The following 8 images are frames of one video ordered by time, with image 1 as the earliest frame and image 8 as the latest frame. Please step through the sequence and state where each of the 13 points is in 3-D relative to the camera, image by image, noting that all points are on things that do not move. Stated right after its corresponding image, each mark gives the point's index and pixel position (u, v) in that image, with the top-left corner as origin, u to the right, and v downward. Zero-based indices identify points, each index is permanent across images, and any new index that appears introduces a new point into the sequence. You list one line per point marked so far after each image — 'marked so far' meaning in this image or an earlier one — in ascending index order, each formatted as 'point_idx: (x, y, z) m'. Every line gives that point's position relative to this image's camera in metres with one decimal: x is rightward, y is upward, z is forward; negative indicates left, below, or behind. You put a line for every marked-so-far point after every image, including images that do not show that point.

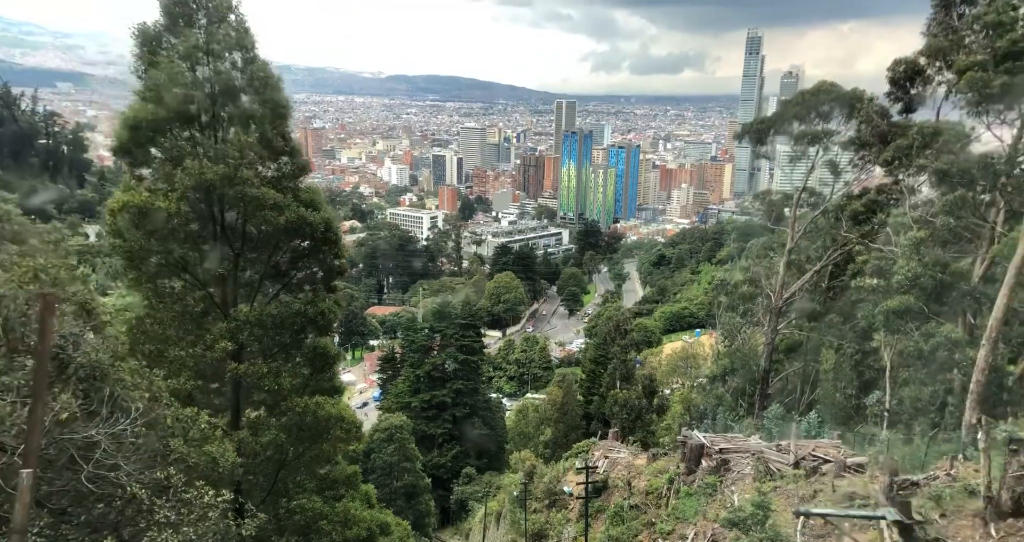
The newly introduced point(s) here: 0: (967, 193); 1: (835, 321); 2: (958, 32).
0: (+3.9, +0.6, +6.8) m
1: (+3.7, -0.5, +9.1) m
2: (+3.9, +2.1, +7.0) m
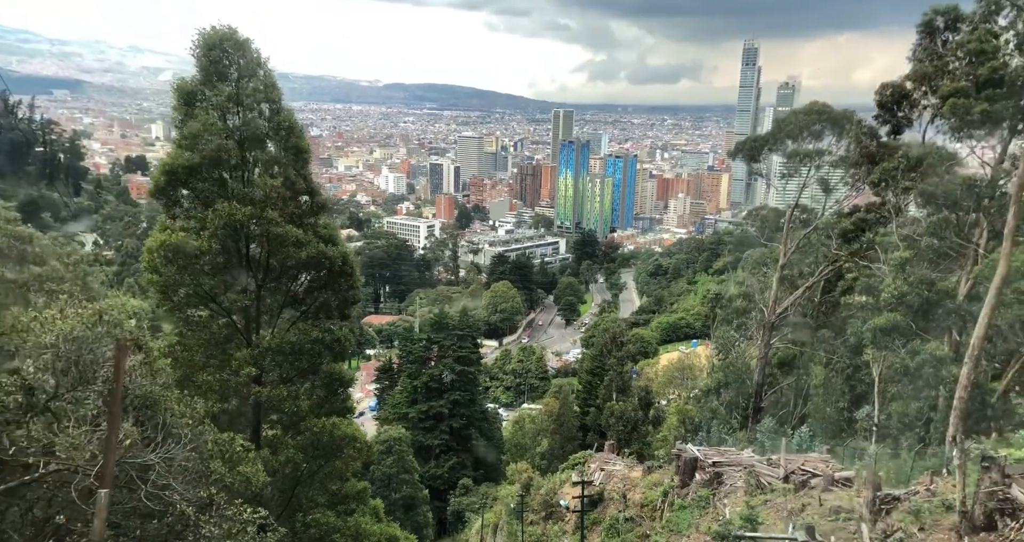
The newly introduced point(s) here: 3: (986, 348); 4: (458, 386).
0: (+3.9, +0.5, +7.0) m
1: (+3.7, -0.7, +9.3) m
2: (+3.9, +1.9, +7.2) m
3: (+3.9, -0.6, +6.4) m
4: (-1.0, -2.1, +14.6) m
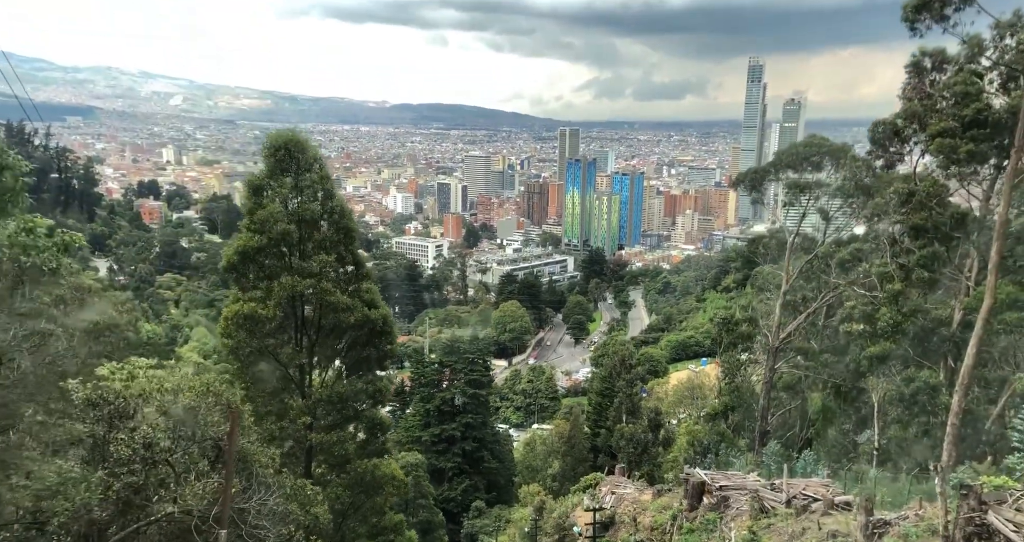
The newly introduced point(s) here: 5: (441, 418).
0: (+4.0, +0.2, +7.4) m
1: (+3.8, -1.1, +9.6) m
2: (+4.0, +1.7, +7.6) m
3: (+4.0, -0.9, +6.8) m
4: (-0.8, -2.6, +15.0) m
5: (-1.4, -2.8, +15.1) m
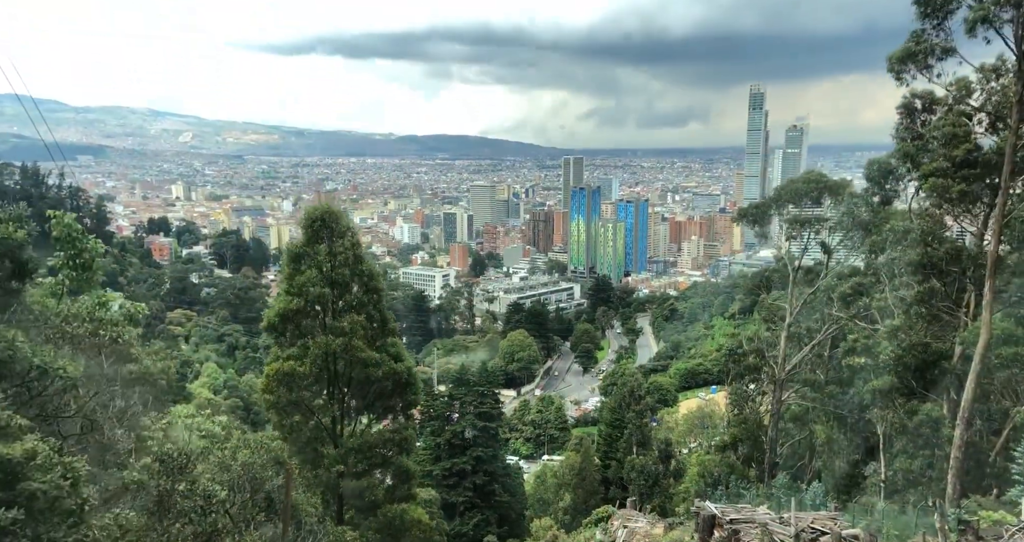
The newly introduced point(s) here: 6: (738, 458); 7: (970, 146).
0: (+4.1, -0.1, +7.6) m
1: (+4.0, -1.5, +9.7) m
2: (+4.0, +1.3, +7.8) m
3: (+4.1, -1.2, +6.9) m
4: (-0.6, -3.3, +15.1) m
5: (-1.2, -3.5, +15.2) m
6: (+3.0, -2.5, +10.5) m
7: (+4.1, +1.1, +7.1) m
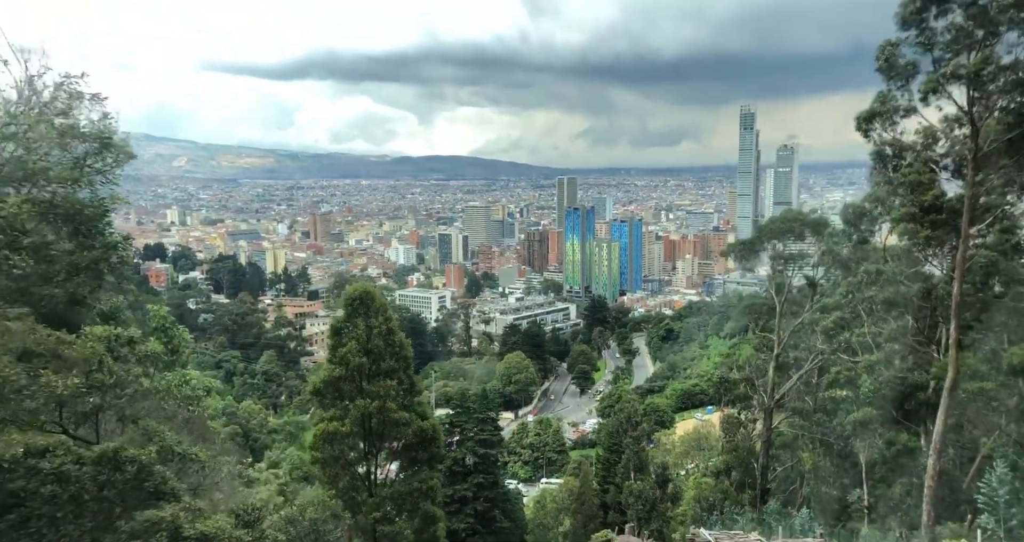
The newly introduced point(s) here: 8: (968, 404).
0: (+4.1, -0.5, +8.1) m
1: (+4.0, -1.9, +10.2) m
2: (+4.0, +0.9, +8.4) m
3: (+4.1, -1.6, +7.4) m
4: (-0.6, -3.9, +15.5) m
5: (-1.2, -4.1, +15.6) m
6: (+3.0, -2.9, +10.9) m
7: (+4.1, +0.7, +7.6) m
8: (+4.1, -1.2, +7.2) m
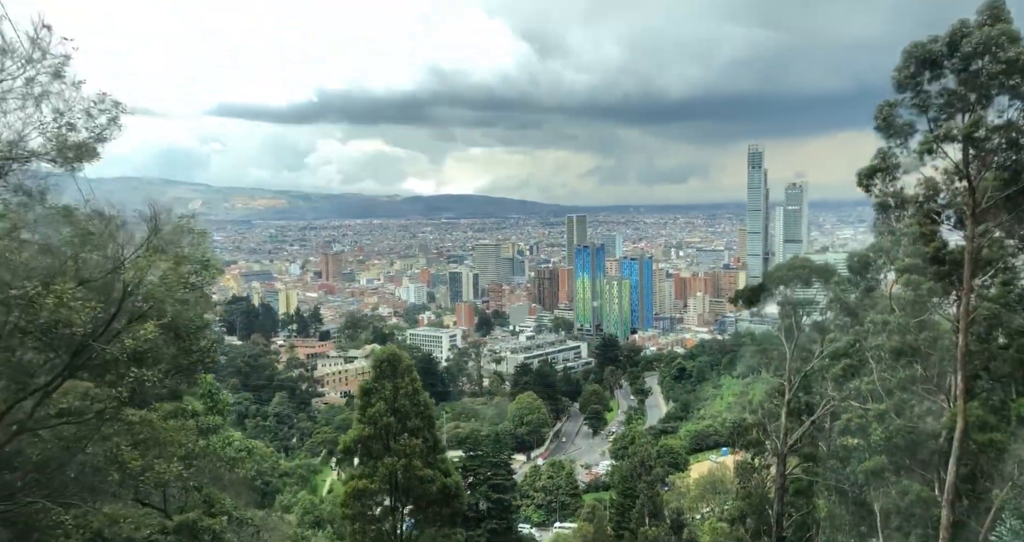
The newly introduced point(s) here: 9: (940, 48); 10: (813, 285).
0: (+4.2, -1.0, +8.2) m
1: (+4.1, -2.5, +10.2) m
2: (+4.2, +0.4, +8.5) m
3: (+4.2, -2.0, +7.4) m
4: (-0.3, -4.8, +15.5) m
5: (-0.9, -5.0, +15.6) m
6: (+3.2, -3.6, +10.9) m
7: (+4.2, +0.3, +7.8) m
8: (+4.3, -1.7, +7.3) m
9: (+3.9, +1.9, +7.3) m
10: (+4.0, -0.2, +10.4) m
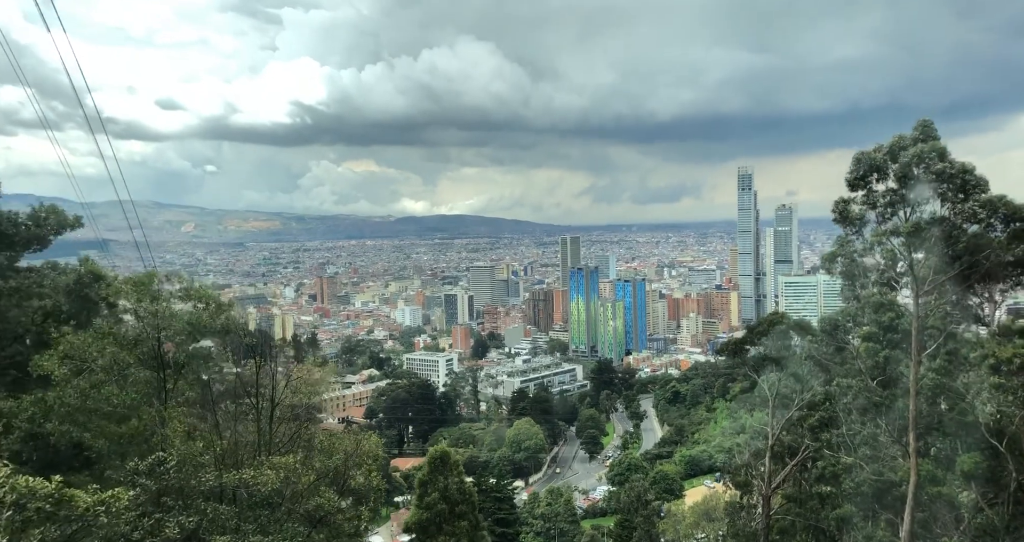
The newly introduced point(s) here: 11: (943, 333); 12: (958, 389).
0: (+4.3, -1.8, +9.1) m
1: (+4.2, -3.3, +11.1) m
2: (+4.2, -0.3, +9.5) m
3: (+4.3, -2.8, +8.4) m
4: (-0.3, -5.8, +16.3) m
5: (-0.8, -6.0, +16.4) m
6: (+3.3, -4.4, +11.8) m
7: (+4.2, -0.5, +8.8) m
8: (+4.3, -2.4, +8.2) m
9: (+3.9, +1.2, +8.3) m
10: (+4.0, -1.0, +11.3) m
11: (+4.6, -0.7, +8.4) m
12: (+4.7, -1.2, +8.3) m
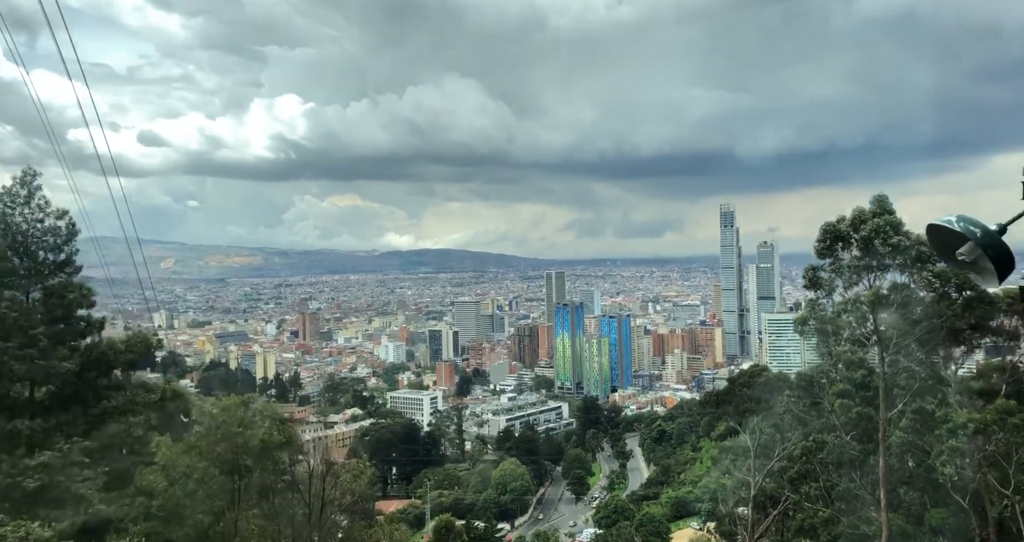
0: (+4.1, -2.5, +9.5) m
1: (+4.0, -4.1, +11.4) m
2: (+4.0, -1.1, +9.9) m
3: (+4.2, -3.4, +8.7) m
4: (-0.5, -6.8, +16.4) m
5: (-1.1, -7.0, +16.5) m
6: (+3.1, -5.3, +12.0) m
7: (+4.1, -1.2, +9.2) m
8: (+4.2, -3.1, +8.5) m
9: (+3.7, +0.5, +8.8) m
10: (+3.8, -1.8, +11.7) m
11: (+4.5, -1.3, +8.8) m
12: (+4.6, -1.9, +8.7) m
